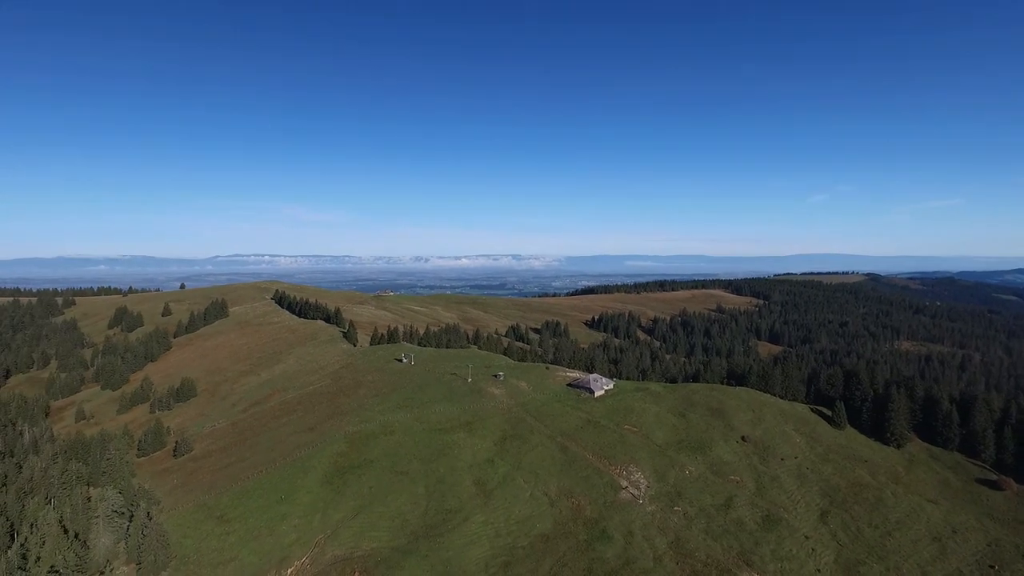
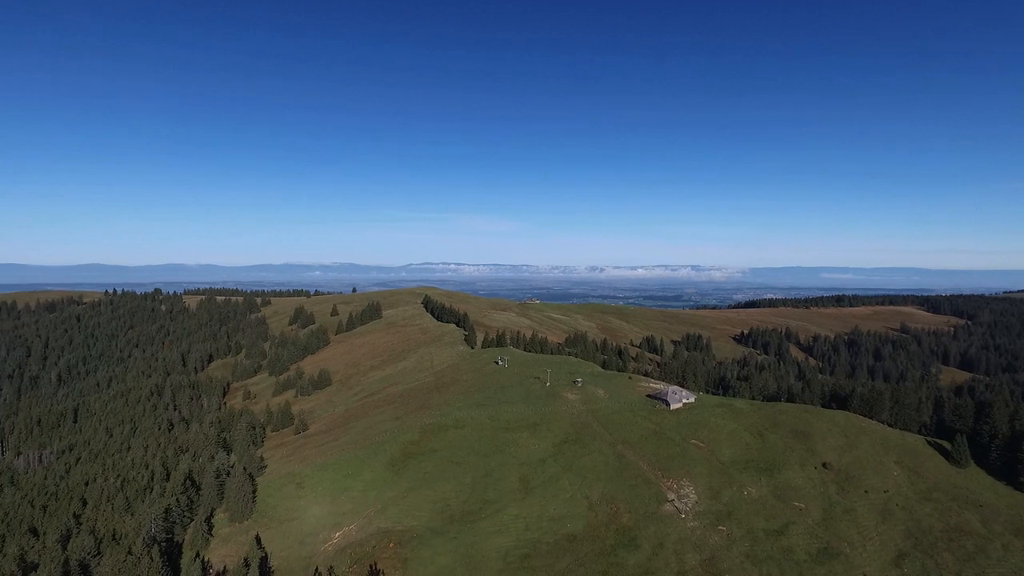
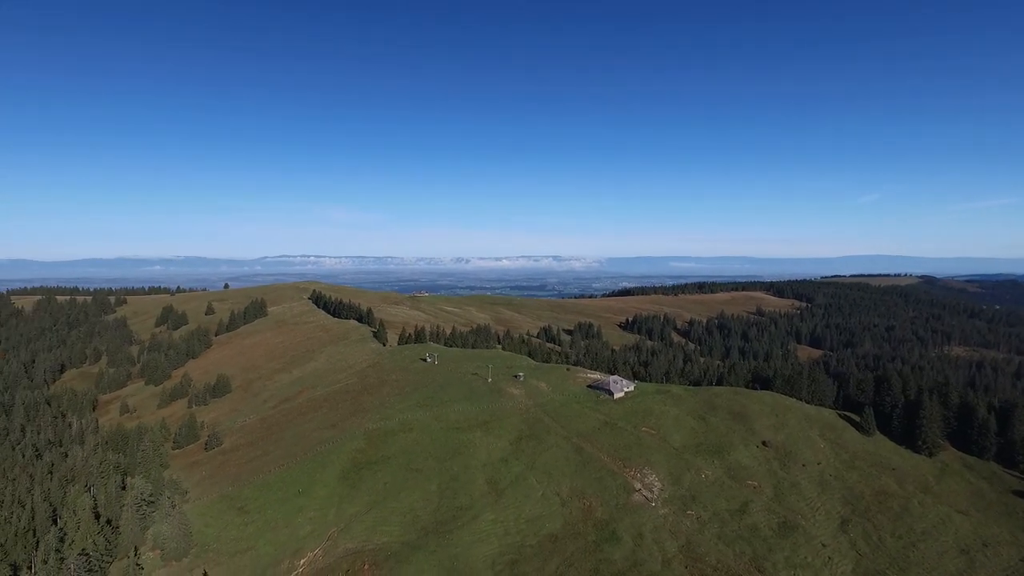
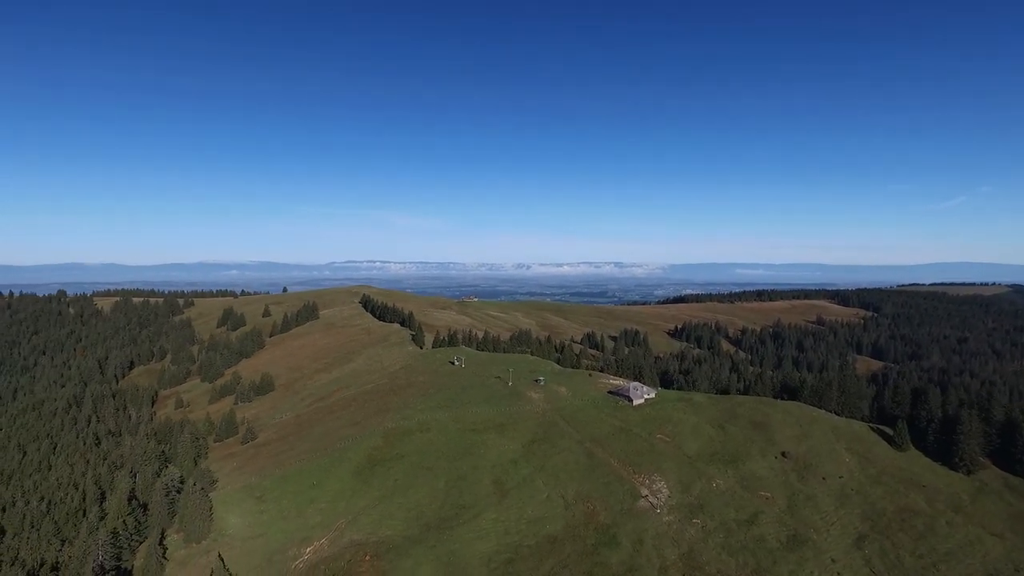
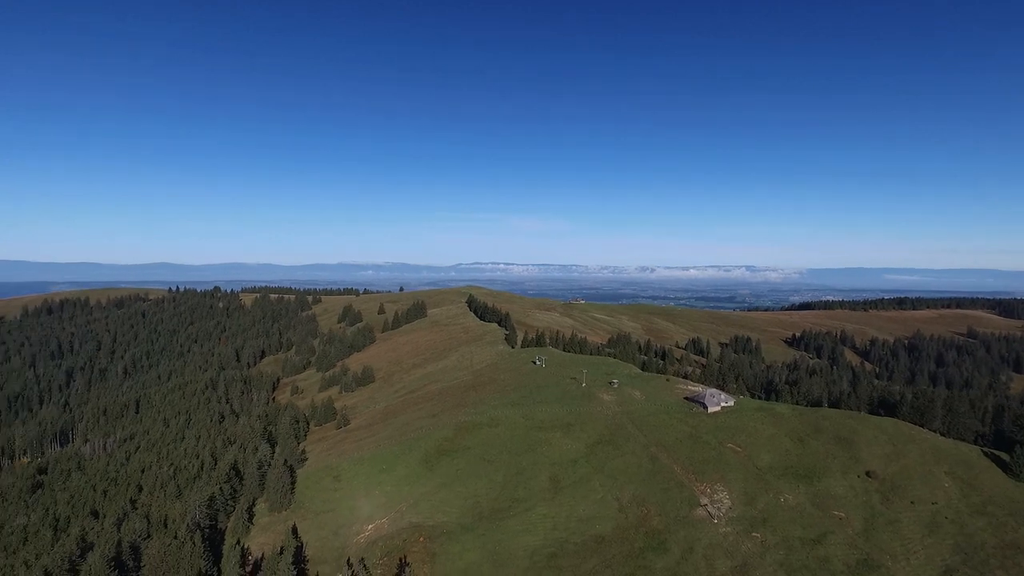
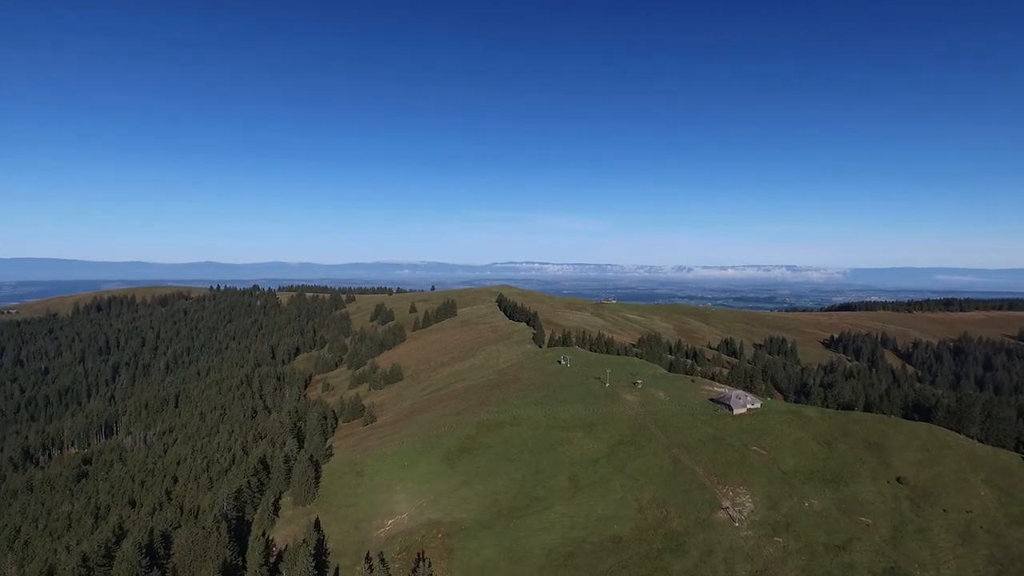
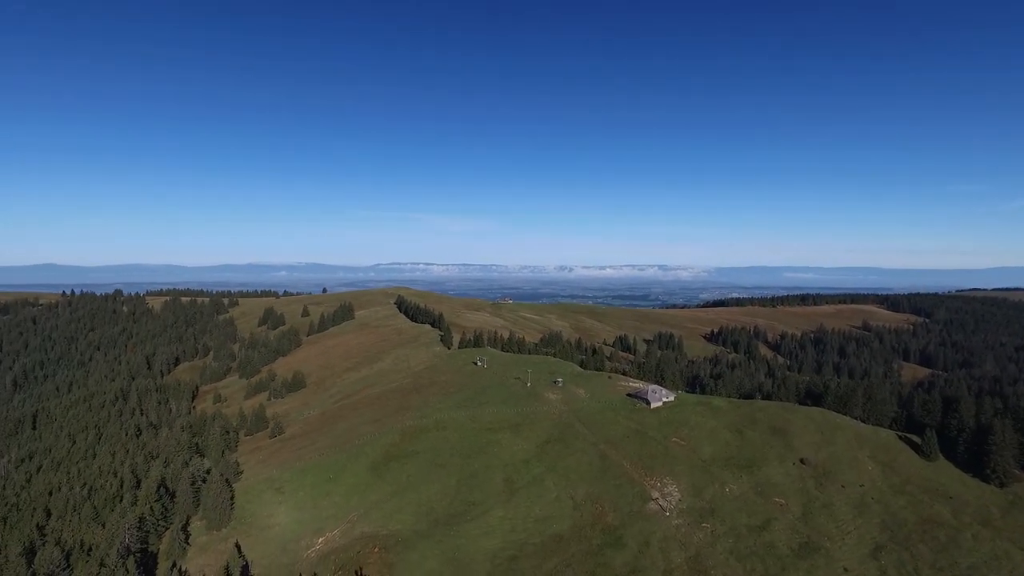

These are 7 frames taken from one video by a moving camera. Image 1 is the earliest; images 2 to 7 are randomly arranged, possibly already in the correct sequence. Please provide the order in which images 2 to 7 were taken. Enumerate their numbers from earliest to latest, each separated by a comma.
3, 4, 7, 2, 5, 6
